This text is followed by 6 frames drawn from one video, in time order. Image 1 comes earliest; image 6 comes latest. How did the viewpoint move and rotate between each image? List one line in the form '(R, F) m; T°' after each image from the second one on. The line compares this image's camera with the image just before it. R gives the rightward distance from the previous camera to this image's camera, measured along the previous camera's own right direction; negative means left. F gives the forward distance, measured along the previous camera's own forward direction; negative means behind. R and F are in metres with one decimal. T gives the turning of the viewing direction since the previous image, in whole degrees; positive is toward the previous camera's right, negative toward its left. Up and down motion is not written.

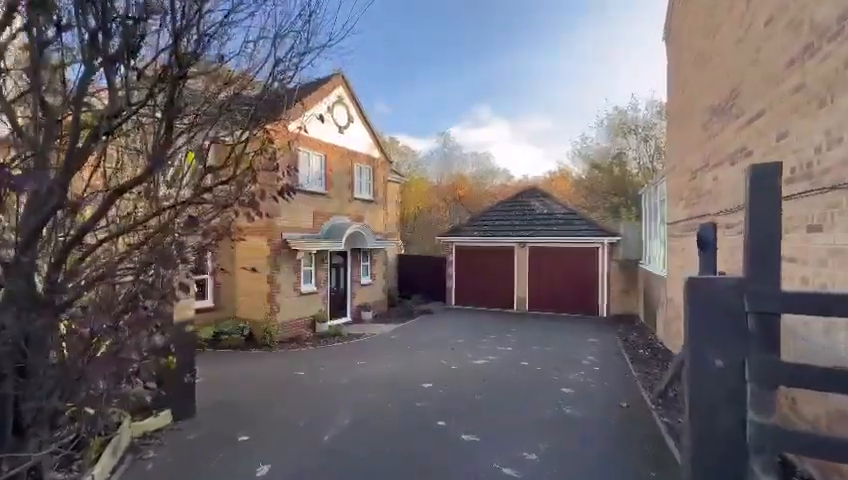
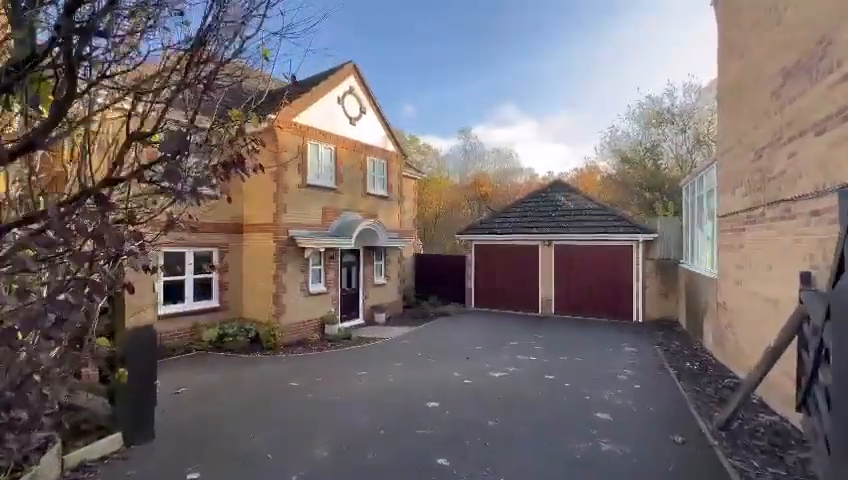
(+0.2, +1.1) m; -3°
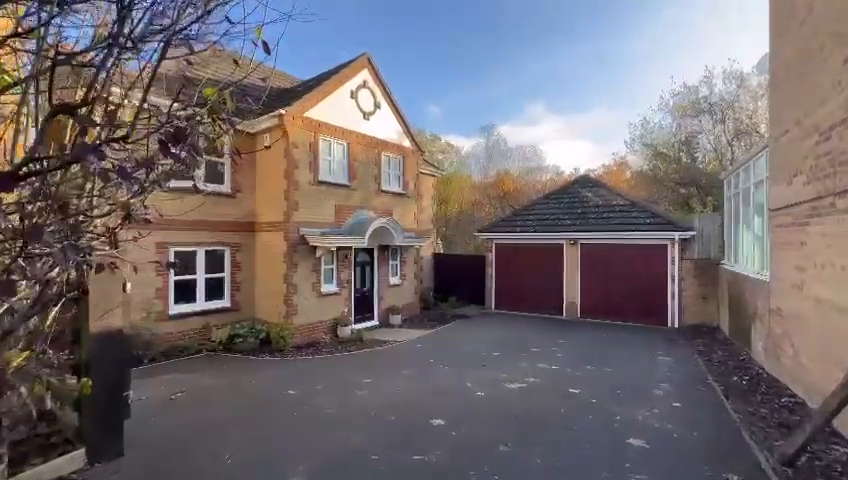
(+0.2, +0.8) m; -3°
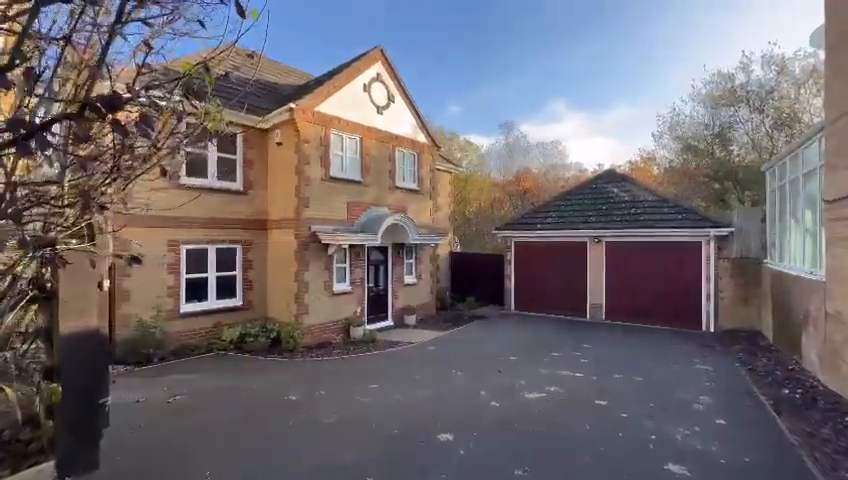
(+0.1, +0.6) m; -2°
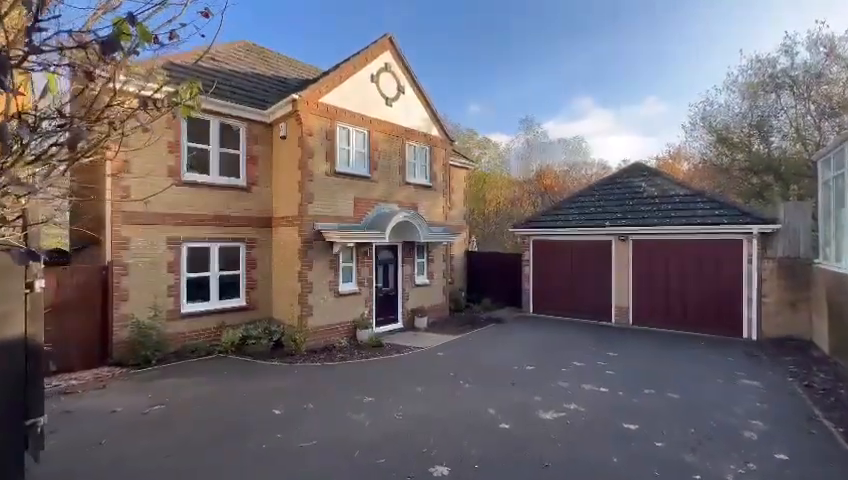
(+0.2, +0.9) m; -2°
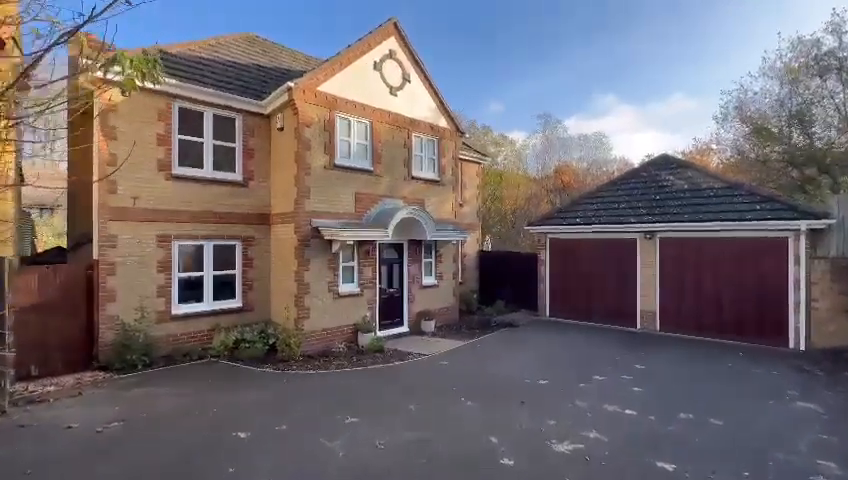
(+0.3, +1.0) m; -2°
